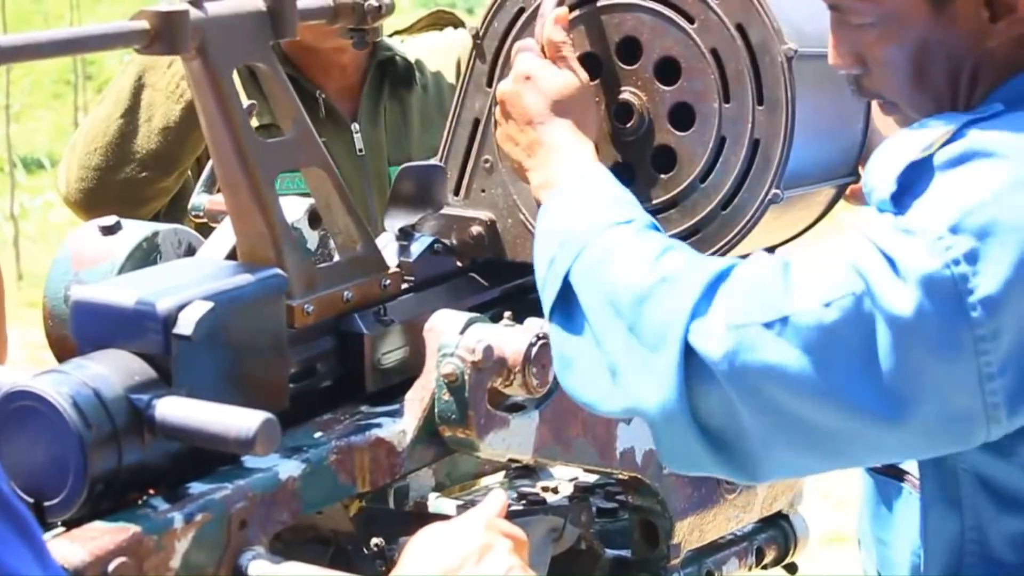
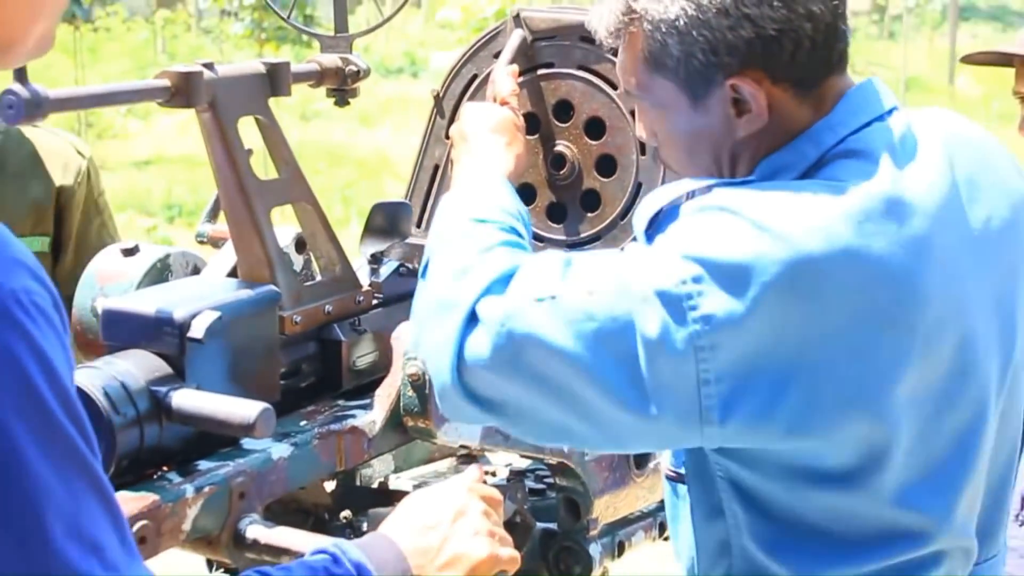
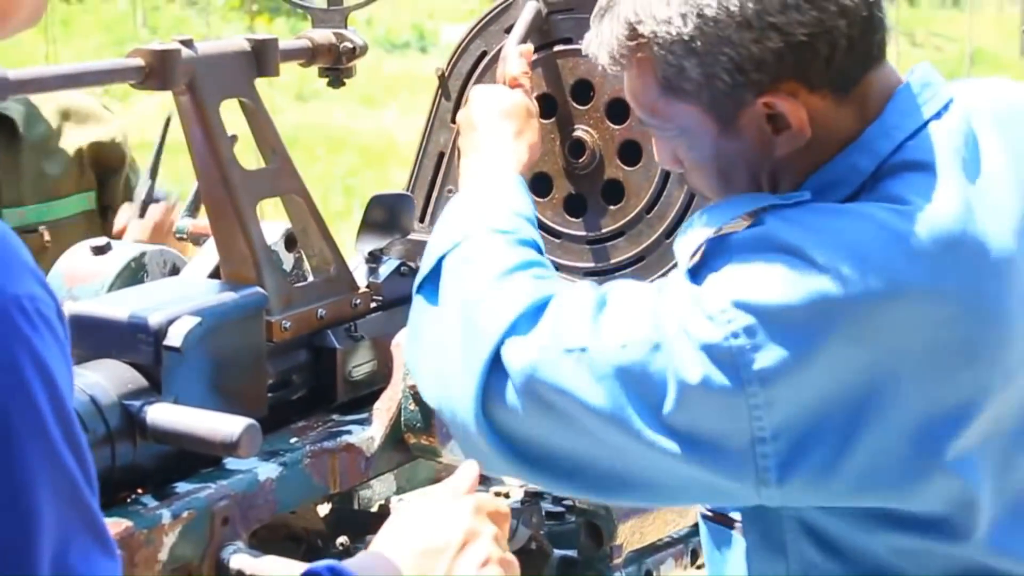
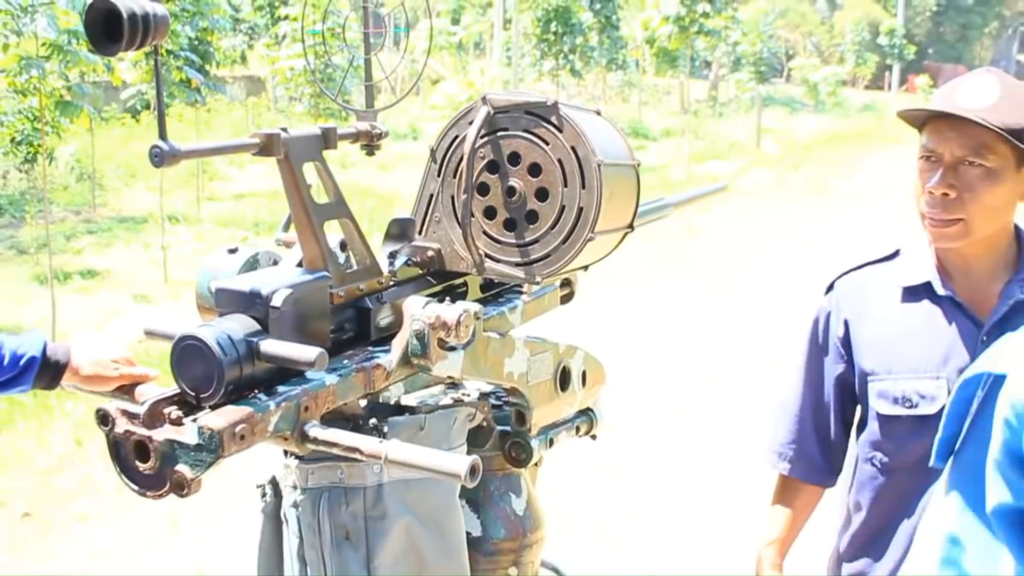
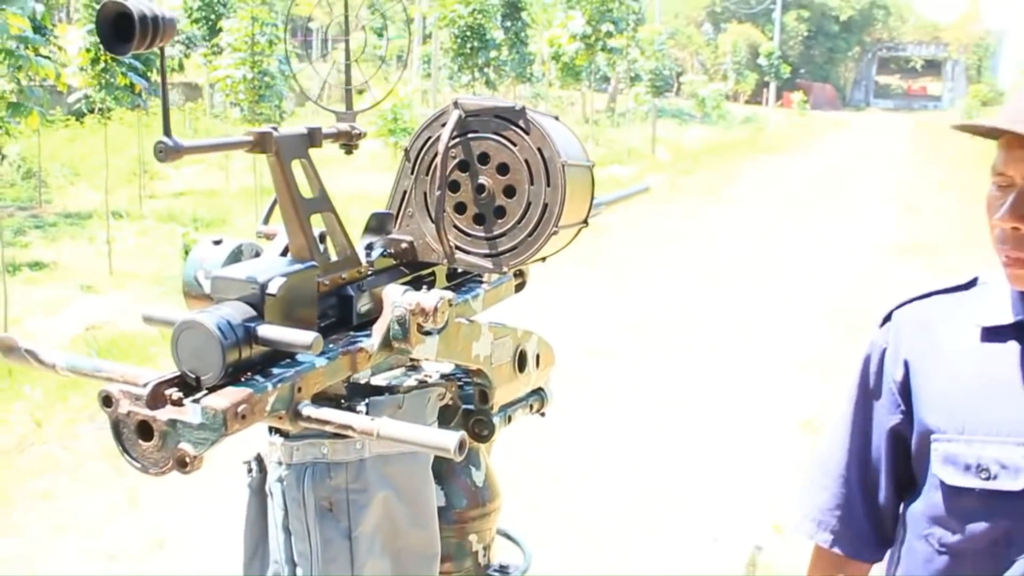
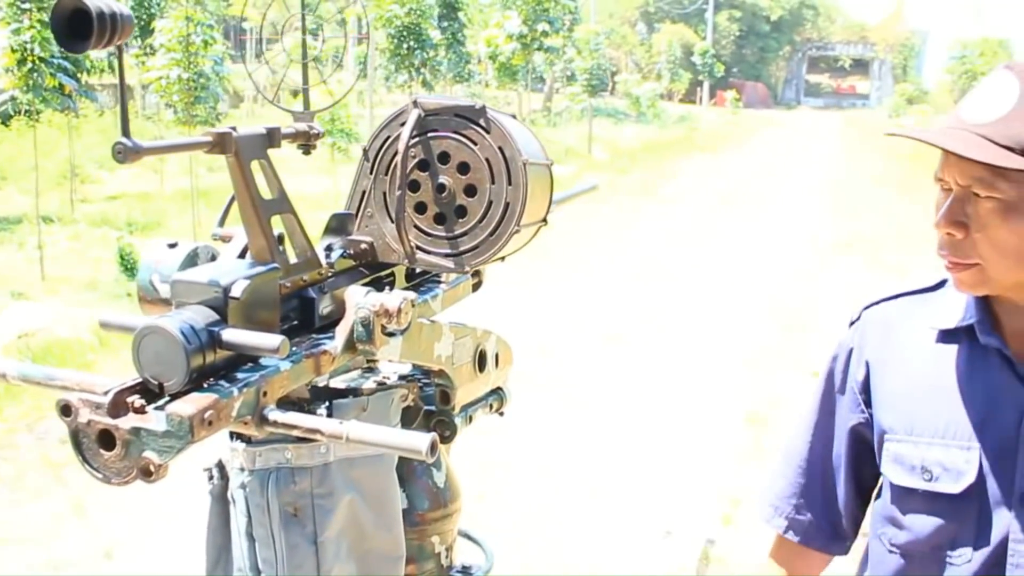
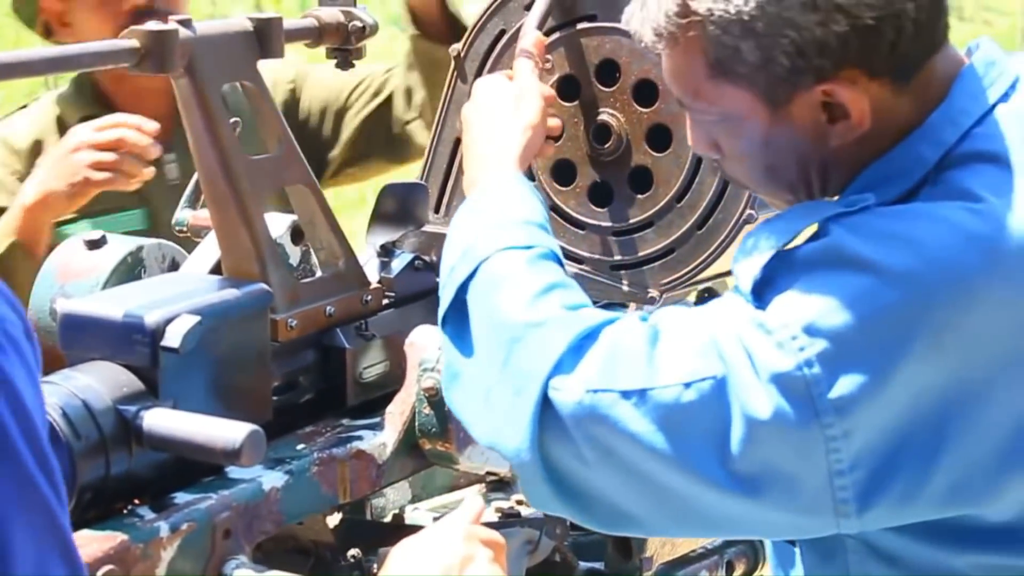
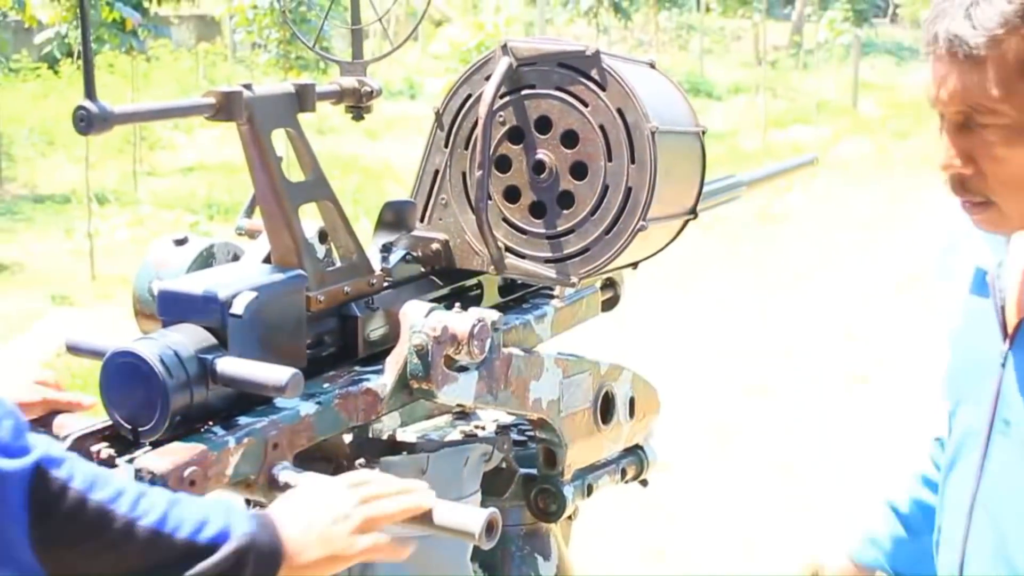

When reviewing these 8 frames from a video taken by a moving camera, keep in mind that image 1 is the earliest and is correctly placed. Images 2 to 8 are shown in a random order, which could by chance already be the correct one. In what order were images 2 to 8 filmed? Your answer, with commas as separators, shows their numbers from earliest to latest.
7, 3, 2, 8, 4, 5, 6
